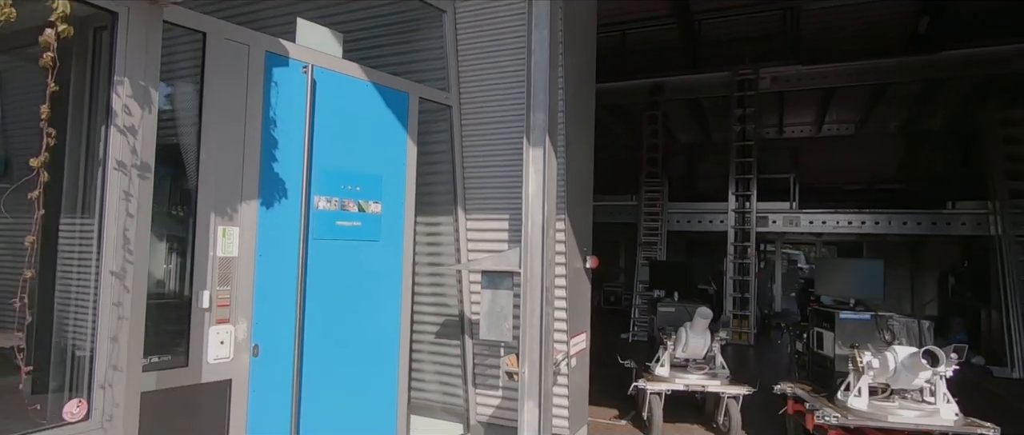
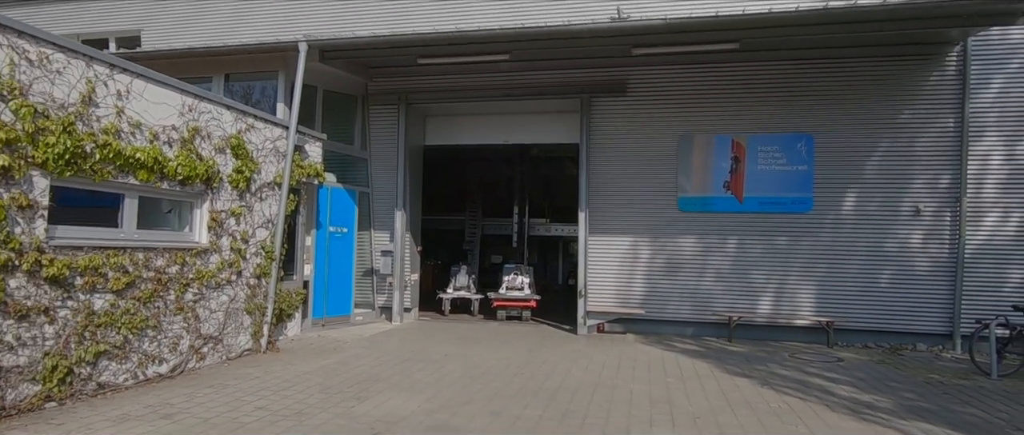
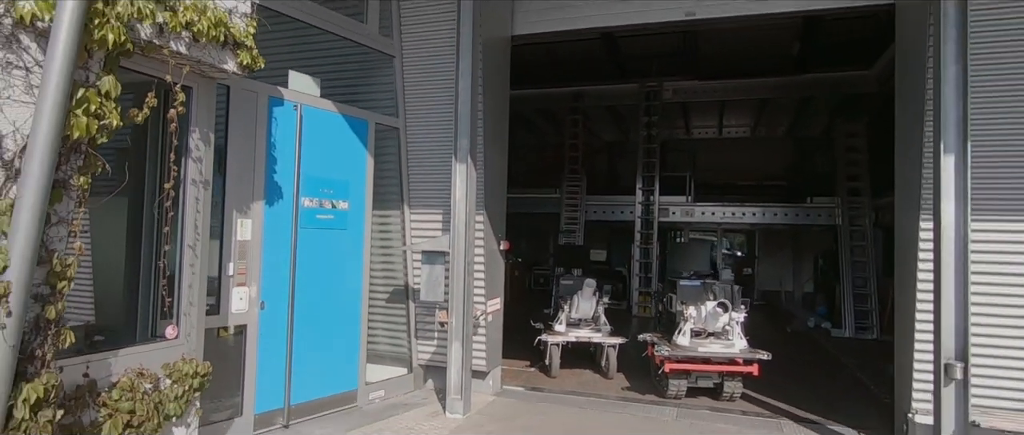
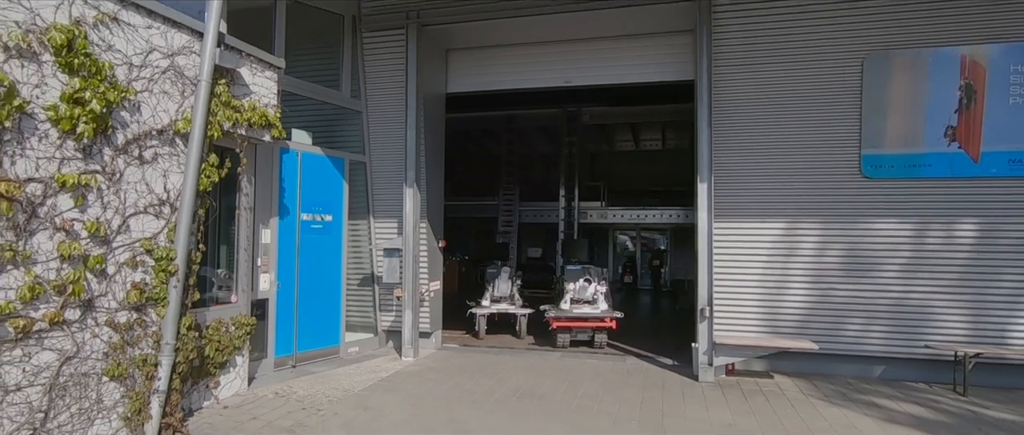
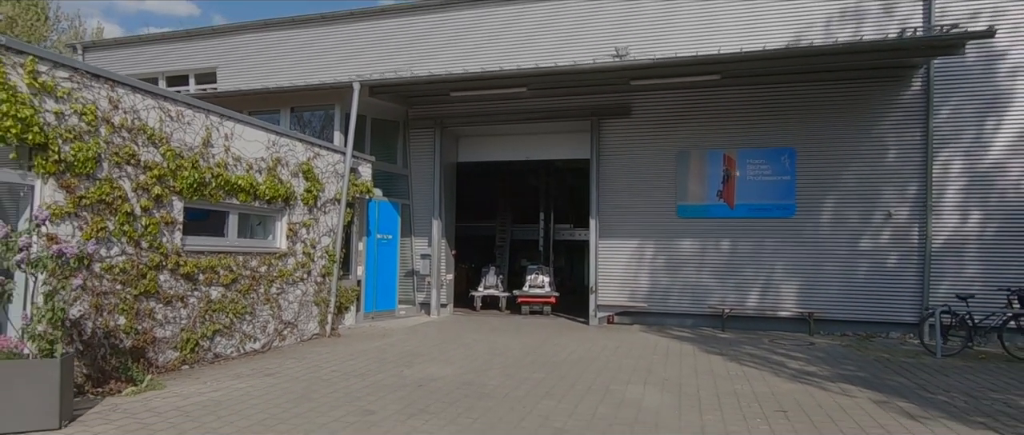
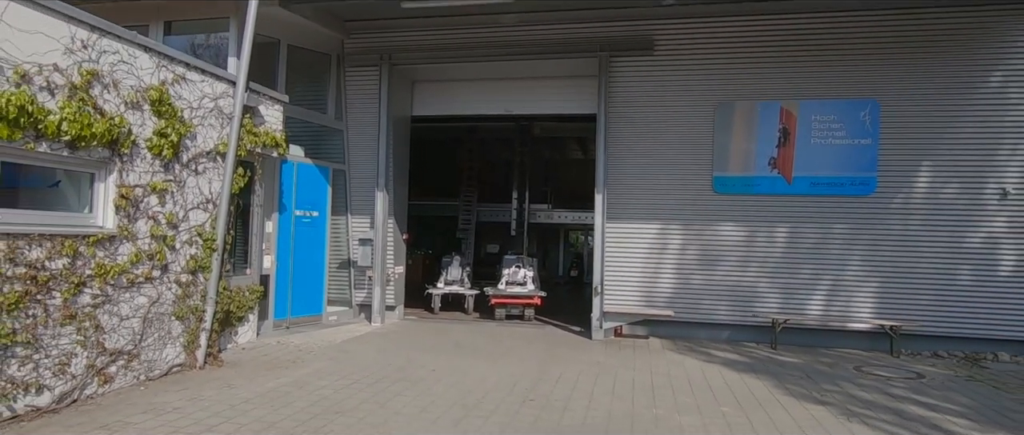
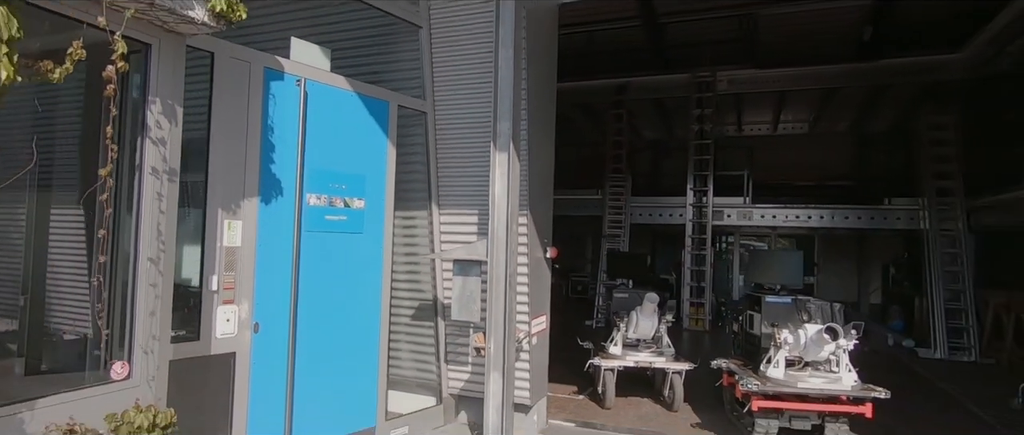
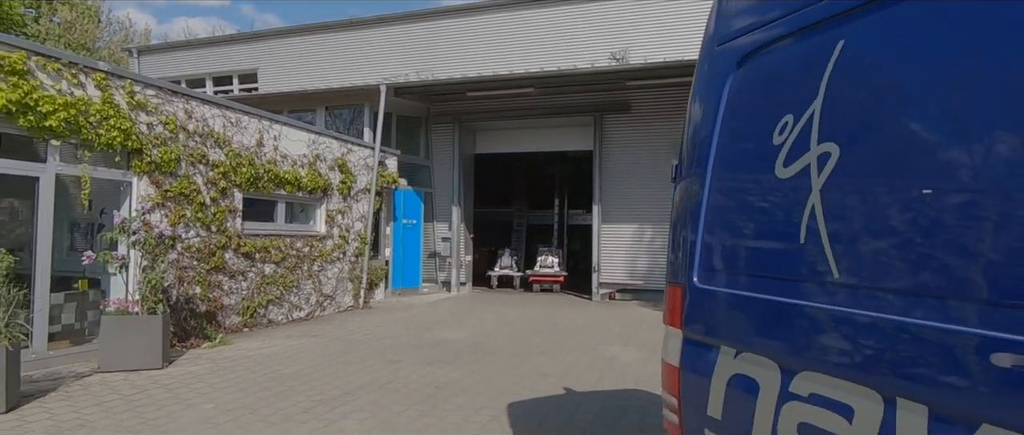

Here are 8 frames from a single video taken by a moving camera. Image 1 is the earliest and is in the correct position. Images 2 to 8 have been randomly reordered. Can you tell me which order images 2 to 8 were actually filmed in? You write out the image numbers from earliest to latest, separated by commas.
7, 3, 4, 6, 2, 5, 8
